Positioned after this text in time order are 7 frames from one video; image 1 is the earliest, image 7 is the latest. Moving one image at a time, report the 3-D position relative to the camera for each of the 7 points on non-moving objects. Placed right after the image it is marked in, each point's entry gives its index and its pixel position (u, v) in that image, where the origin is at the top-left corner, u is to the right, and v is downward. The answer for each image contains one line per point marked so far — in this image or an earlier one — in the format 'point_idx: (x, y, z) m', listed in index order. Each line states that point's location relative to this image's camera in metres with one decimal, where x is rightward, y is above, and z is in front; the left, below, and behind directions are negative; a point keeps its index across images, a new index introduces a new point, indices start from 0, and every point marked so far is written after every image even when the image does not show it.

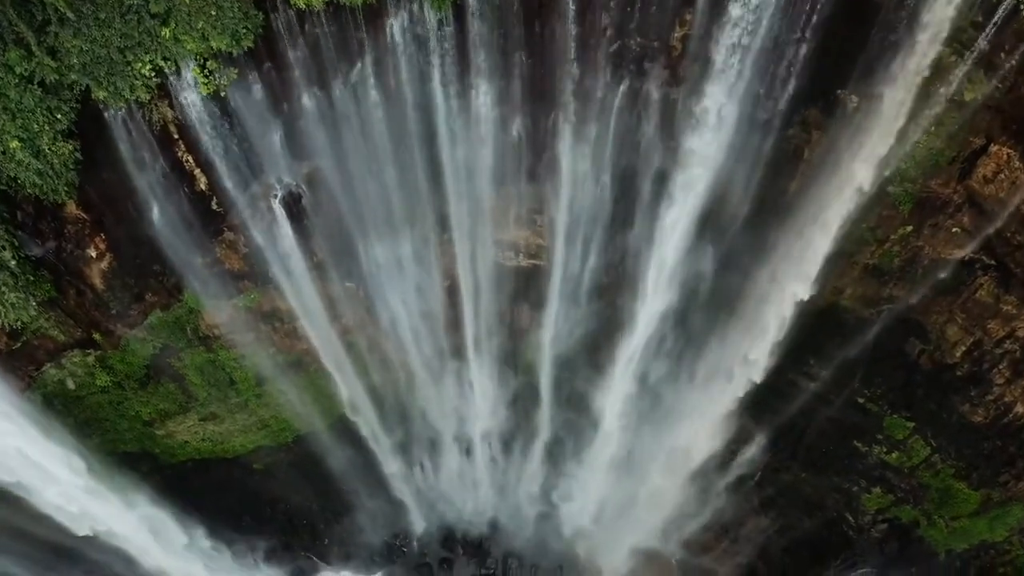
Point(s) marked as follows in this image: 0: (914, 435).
0: (+6.1, -2.2, +10.8) m
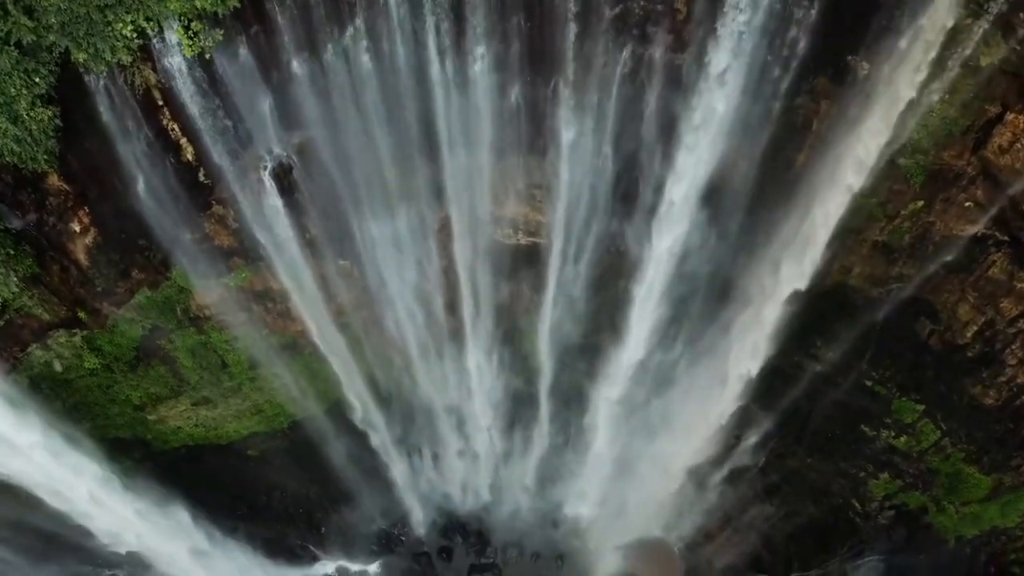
0: (+6.1, -1.9, +10.5) m
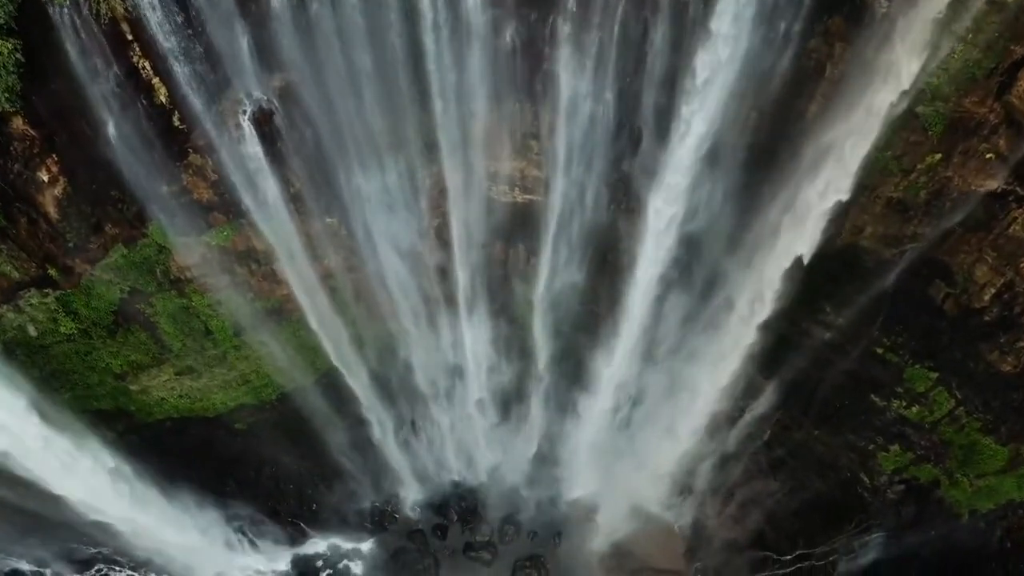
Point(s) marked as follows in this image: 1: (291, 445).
0: (+6.0, -1.4, +10.1) m
1: (-3.8, -2.7, +12.3) m
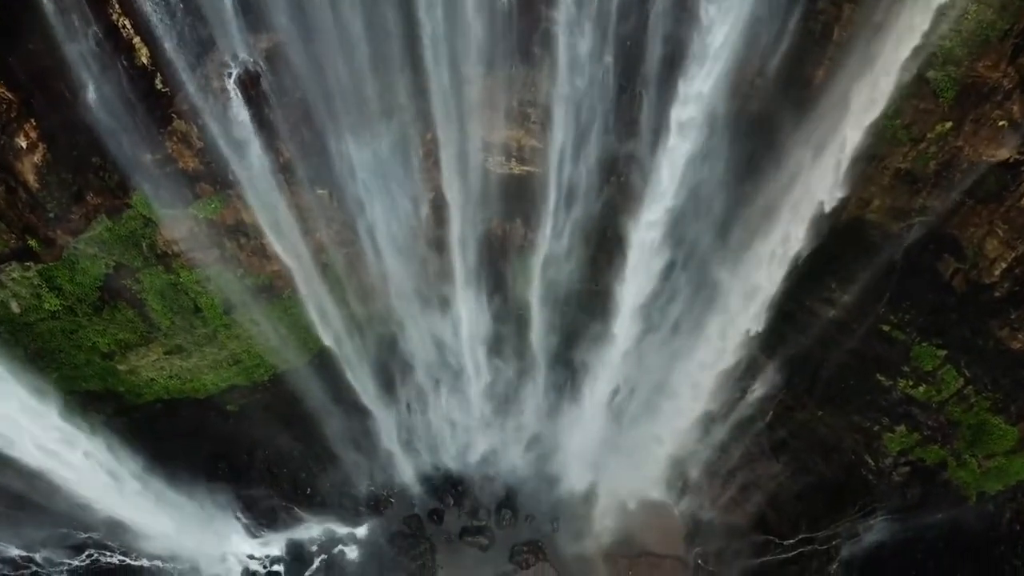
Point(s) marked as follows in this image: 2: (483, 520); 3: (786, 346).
0: (+6.0, -1.0, +9.8) m
1: (-3.9, -2.3, +12.1) m
2: (-0.5, -4.0, +12.2) m
3: (+4.2, -0.9, +10.8) m
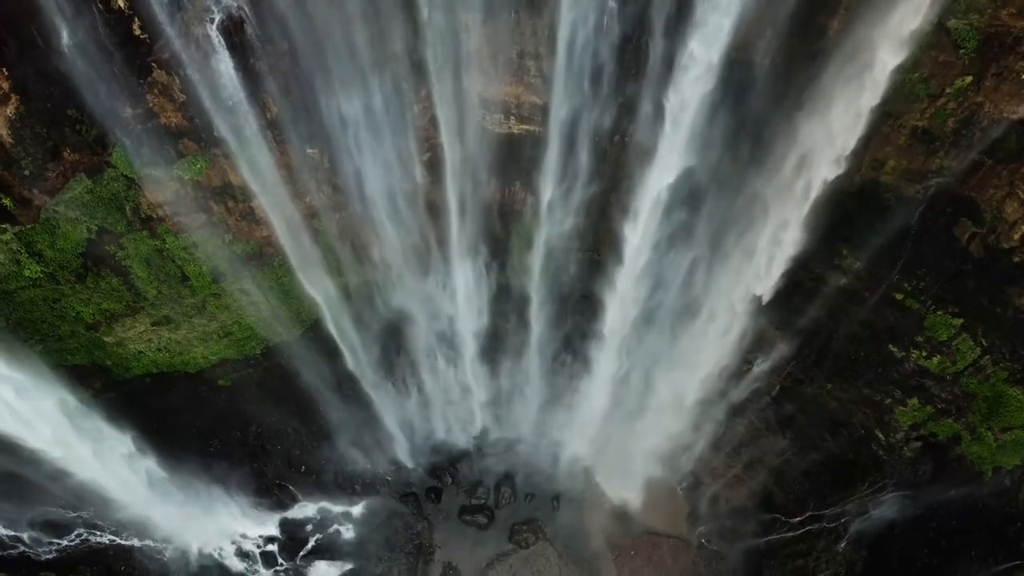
0: (+6.0, -0.6, +9.5) m
1: (-3.9, -1.9, +11.8) m
2: (-0.5, -3.5, +11.9) m
3: (+4.2, -0.5, +10.4) m
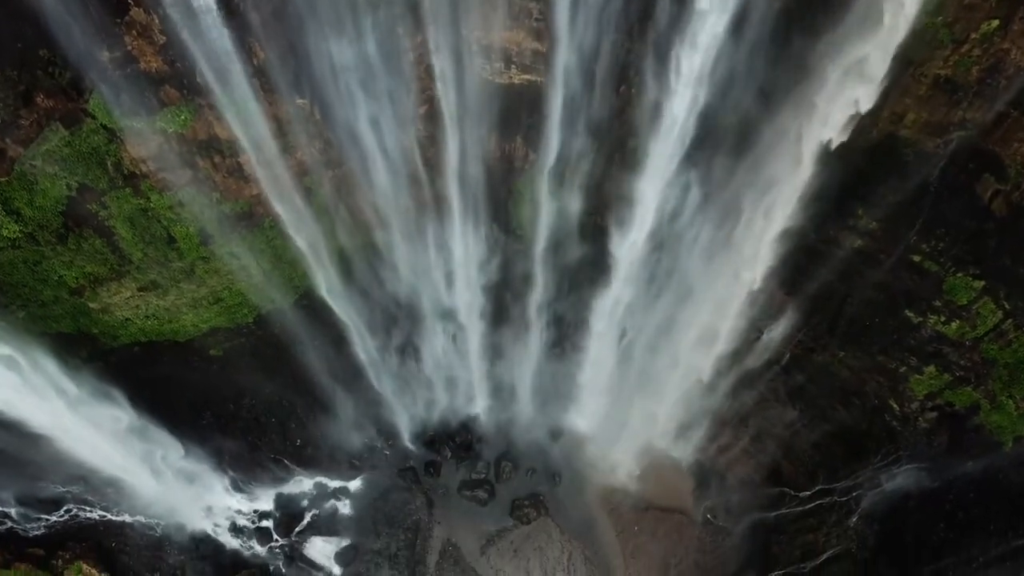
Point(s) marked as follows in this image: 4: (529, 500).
0: (+6.0, -0.1, +9.1) m
1: (-3.9, -1.3, +11.4) m
2: (-0.5, -3.0, +11.6) m
3: (+4.2, +0.1, +10.0) m
4: (+0.3, -3.4, +11.4) m
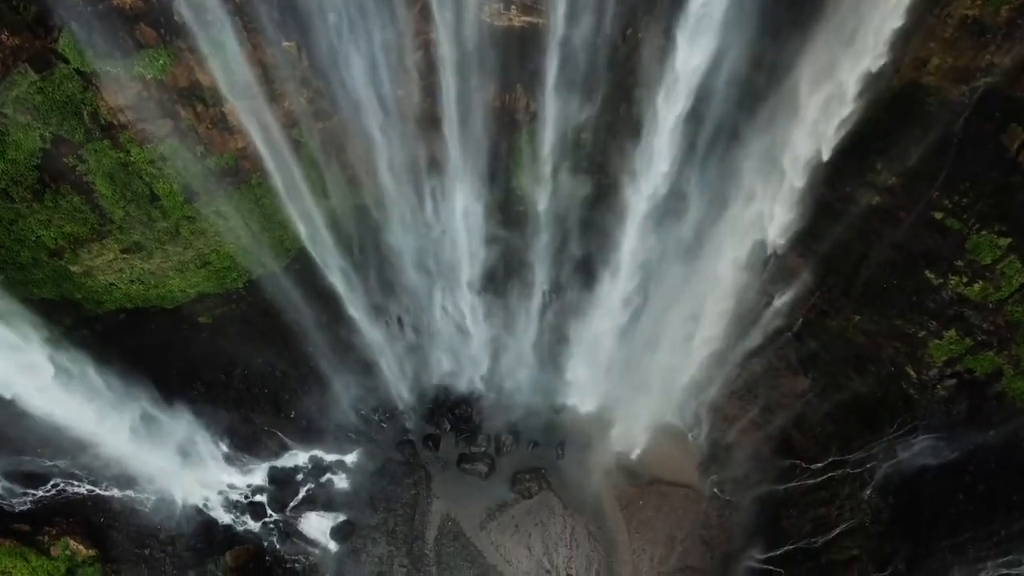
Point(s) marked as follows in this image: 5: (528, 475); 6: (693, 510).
0: (+6.0, +0.4, +8.6) m
1: (-3.9, -0.8, +11.0) m
2: (-0.5, -2.5, +11.2) m
3: (+4.2, +0.6, +9.6) m
4: (+0.3, -2.9, +11.0) m
5: (+0.3, -2.9, +11.0) m
6: (+2.9, -3.5, +11.1) m
